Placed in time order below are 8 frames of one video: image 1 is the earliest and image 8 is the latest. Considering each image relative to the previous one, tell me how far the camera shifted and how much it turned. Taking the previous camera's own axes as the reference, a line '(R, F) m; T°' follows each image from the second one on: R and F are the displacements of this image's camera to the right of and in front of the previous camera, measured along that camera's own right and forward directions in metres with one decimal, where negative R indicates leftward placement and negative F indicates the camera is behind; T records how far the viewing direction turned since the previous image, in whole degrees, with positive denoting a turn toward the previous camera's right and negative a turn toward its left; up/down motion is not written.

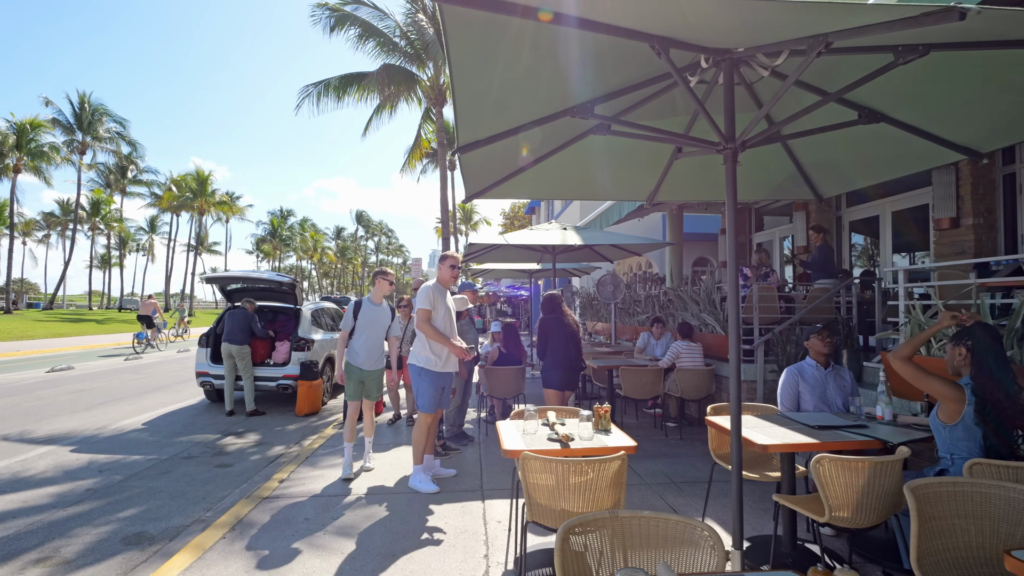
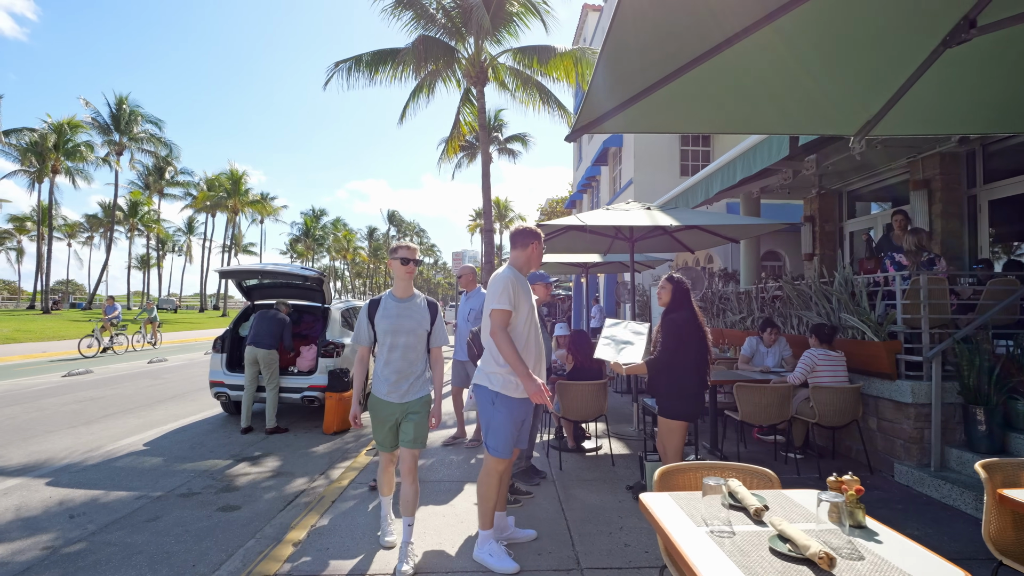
(-0.5, +1.5) m; -3°
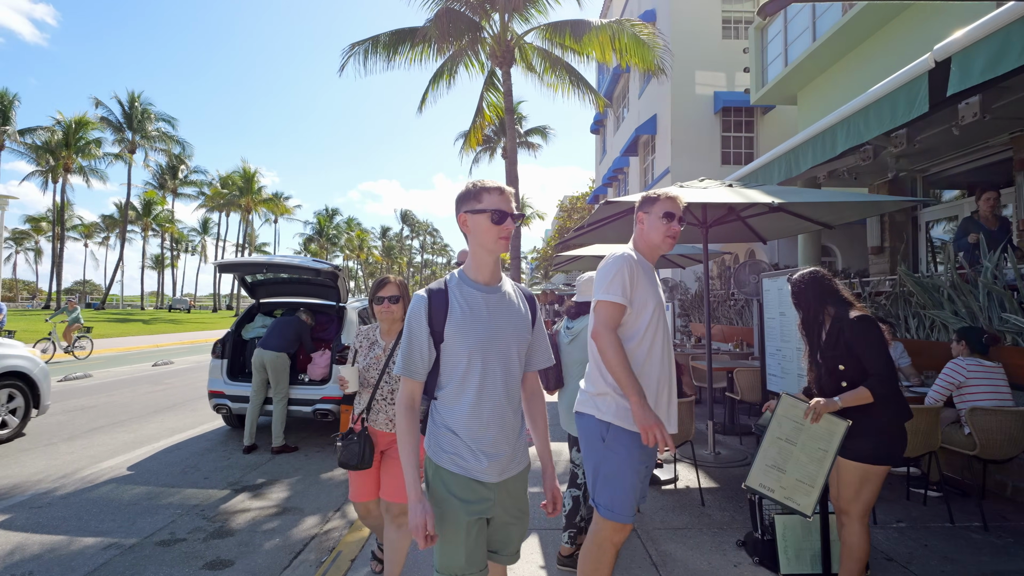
(-0.4, +1.1) m; -1°
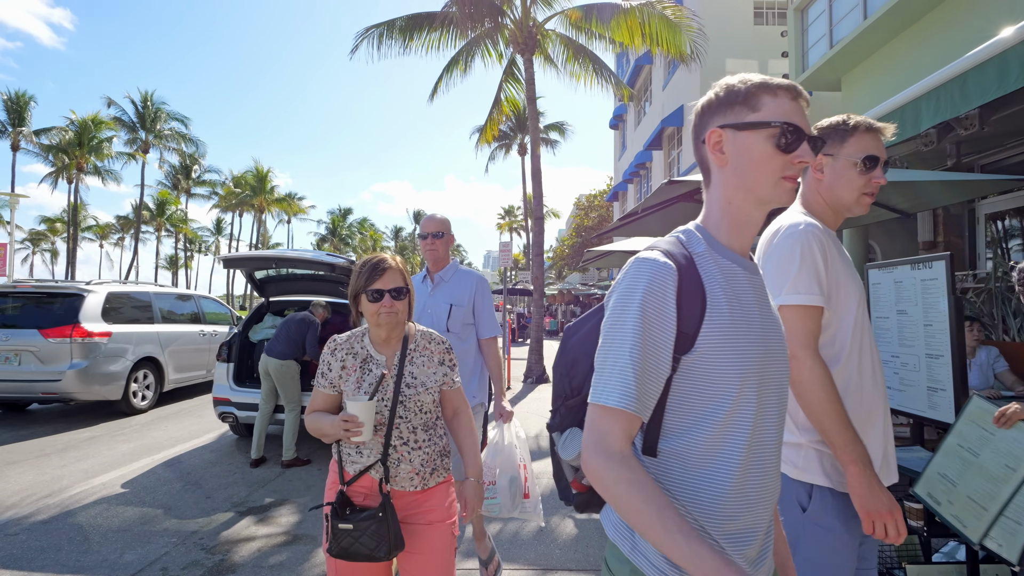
(-0.2, +0.6) m; -1°
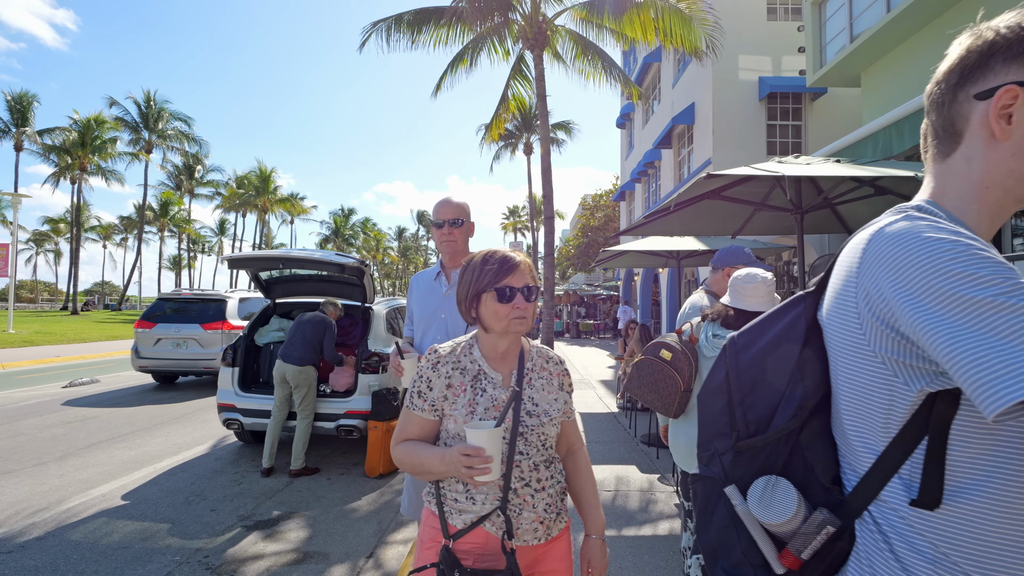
(-0.2, +0.3) m; 0°
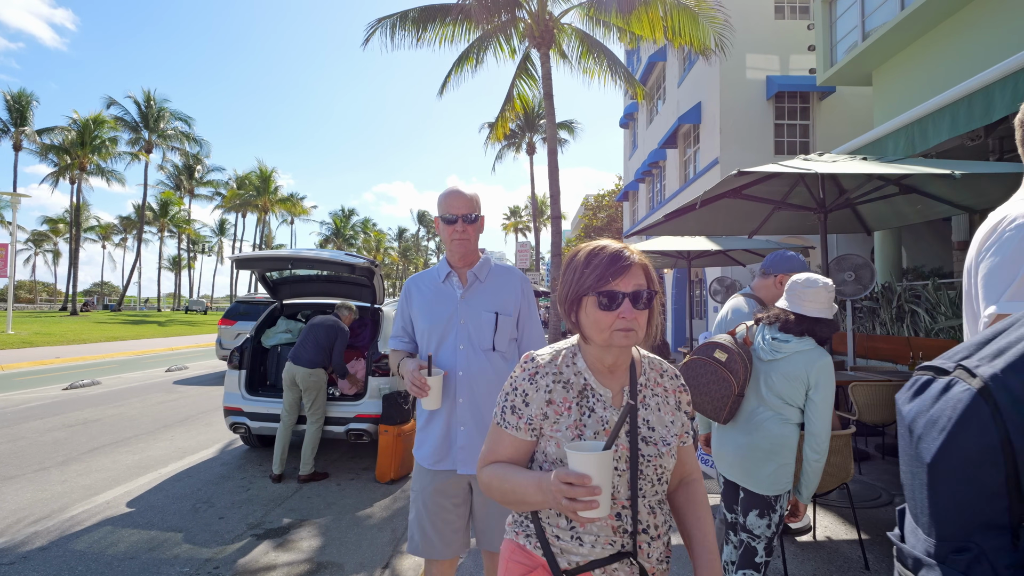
(-0.2, +0.1) m; 0°
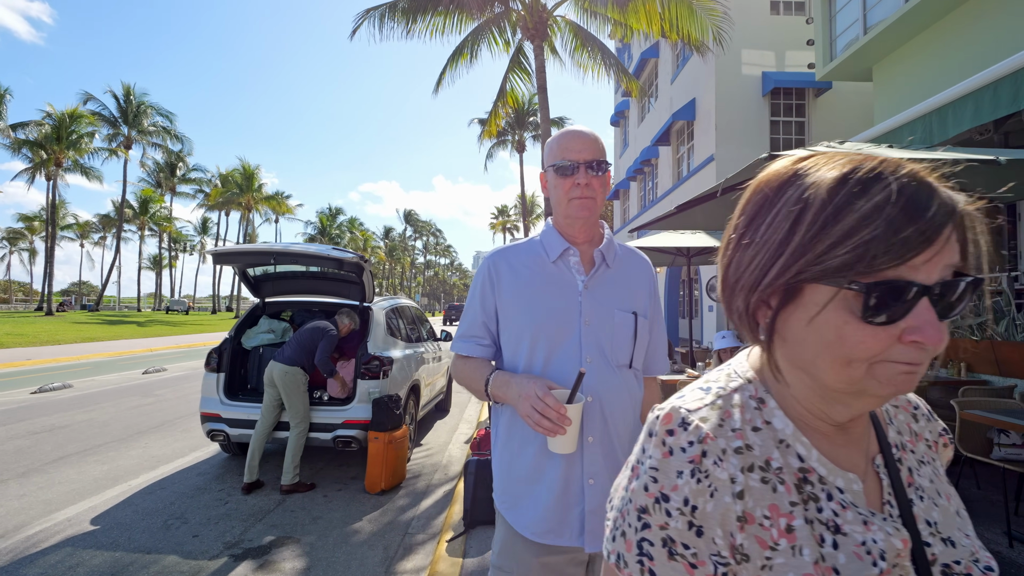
(-0.1, +0.3) m; +1°
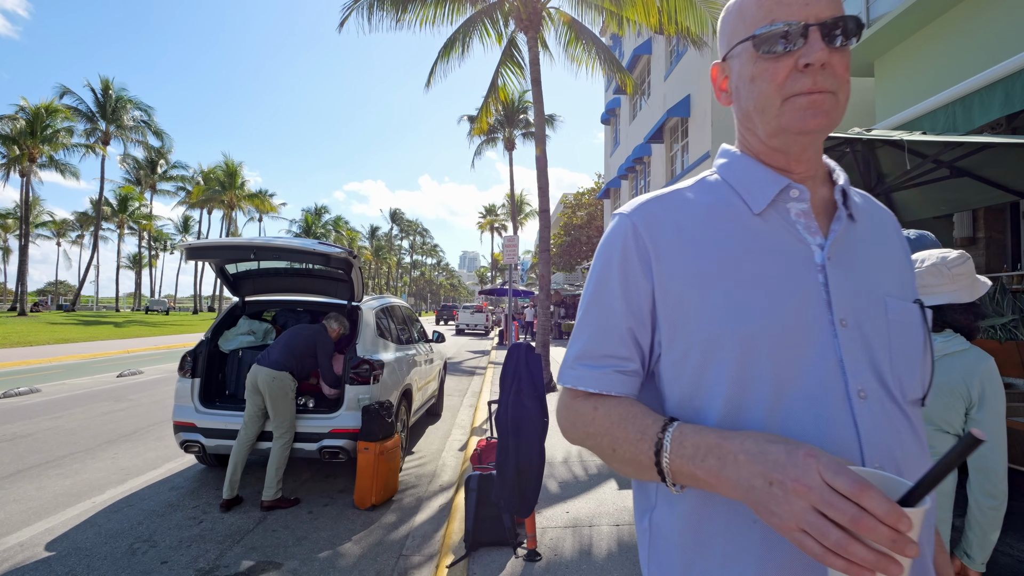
(-0.1, +0.4) m; +1°
